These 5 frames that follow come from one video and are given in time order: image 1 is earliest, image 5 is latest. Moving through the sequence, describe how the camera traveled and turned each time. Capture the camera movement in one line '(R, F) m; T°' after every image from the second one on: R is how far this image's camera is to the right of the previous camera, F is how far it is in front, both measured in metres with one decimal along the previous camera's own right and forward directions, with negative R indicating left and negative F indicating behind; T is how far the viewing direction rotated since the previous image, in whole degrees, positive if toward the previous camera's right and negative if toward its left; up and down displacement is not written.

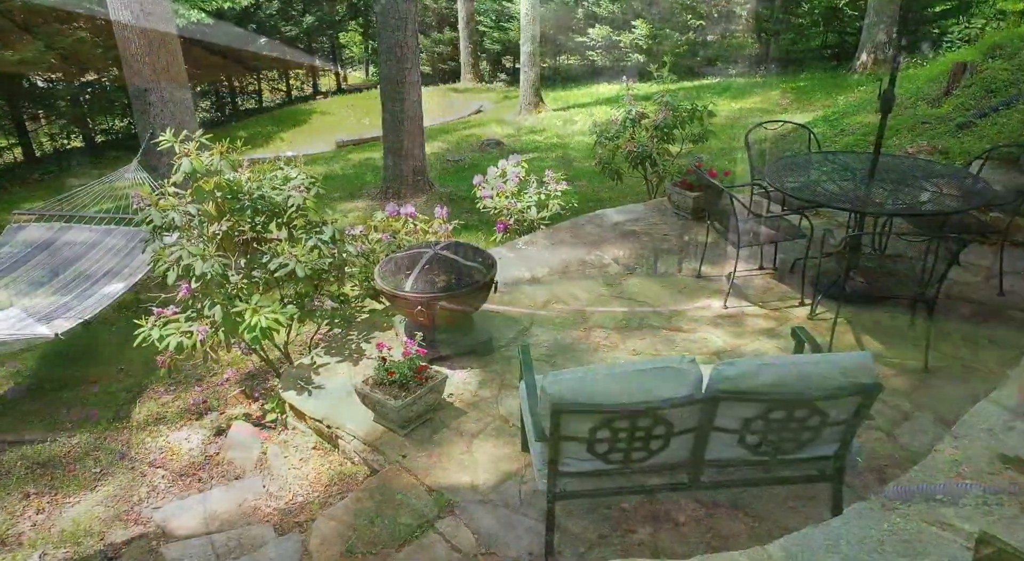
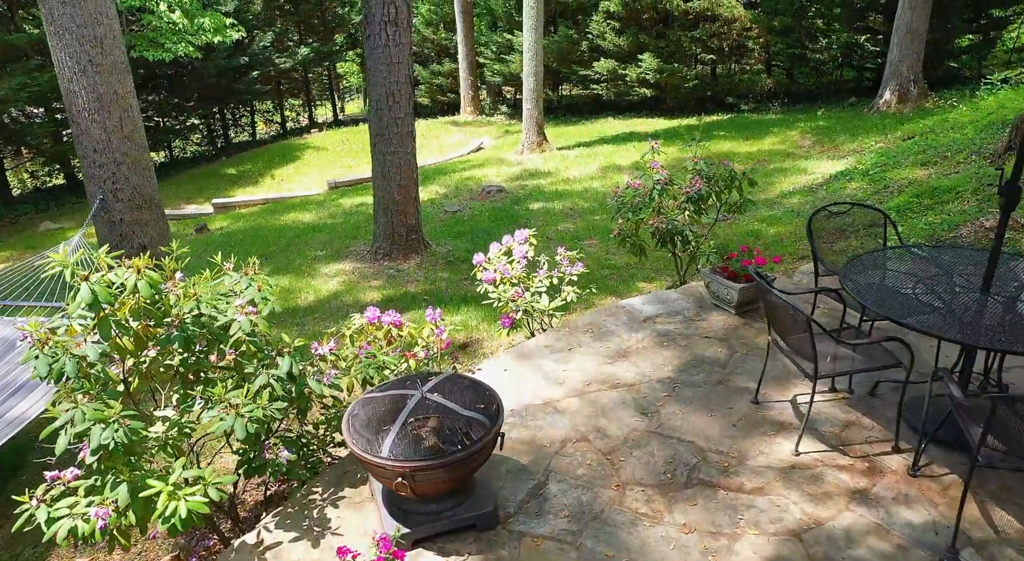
(0.0, +0.8) m; 0°
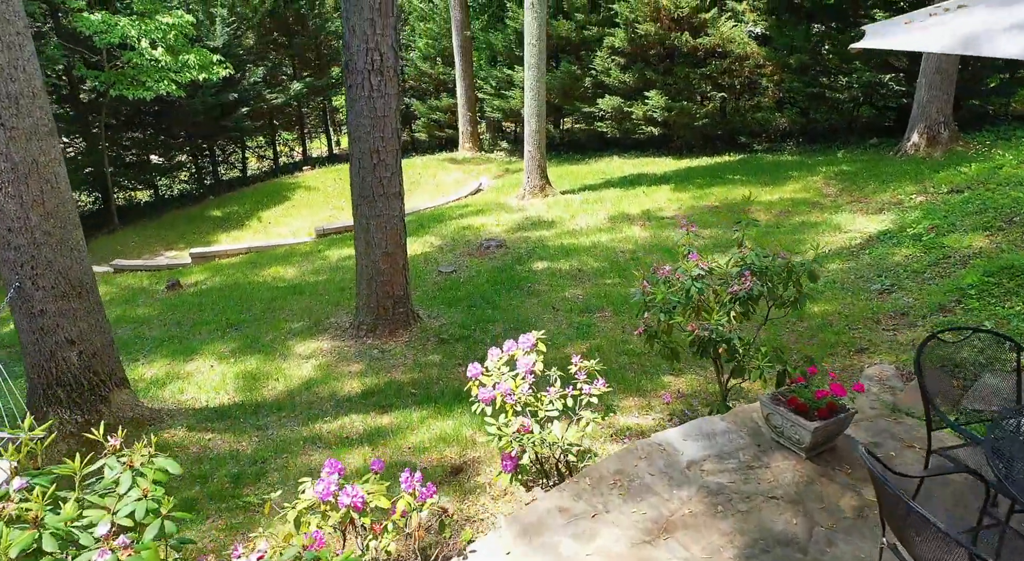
(0.0, +0.8) m; 0°
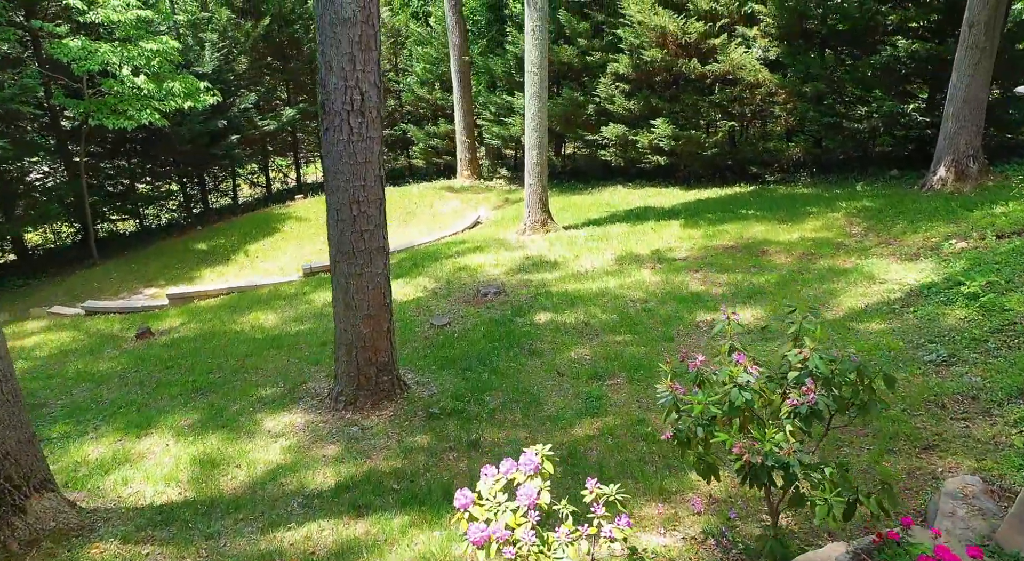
(0.0, +0.7) m; 0°
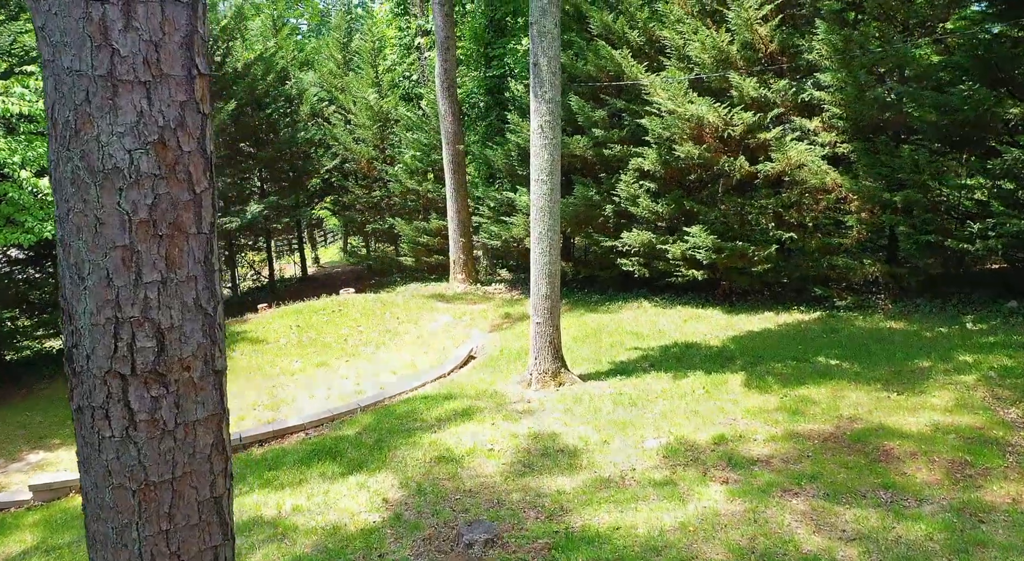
(0.0, +2.7) m; 0°
